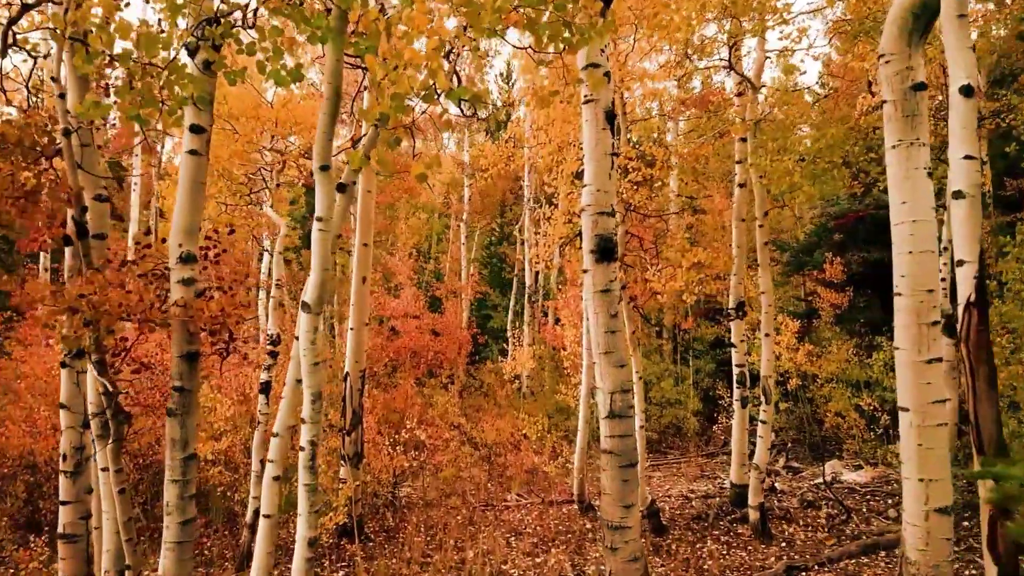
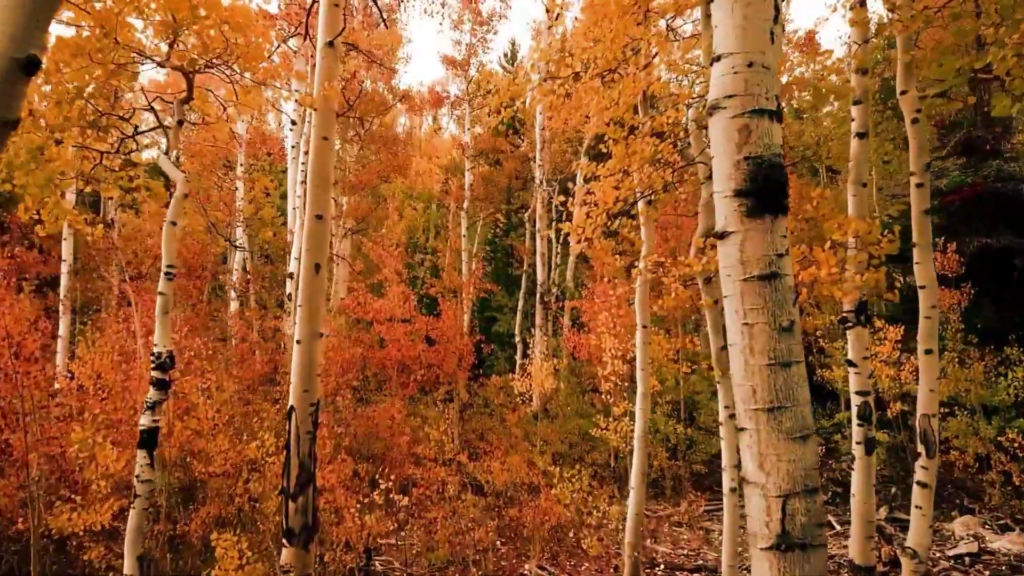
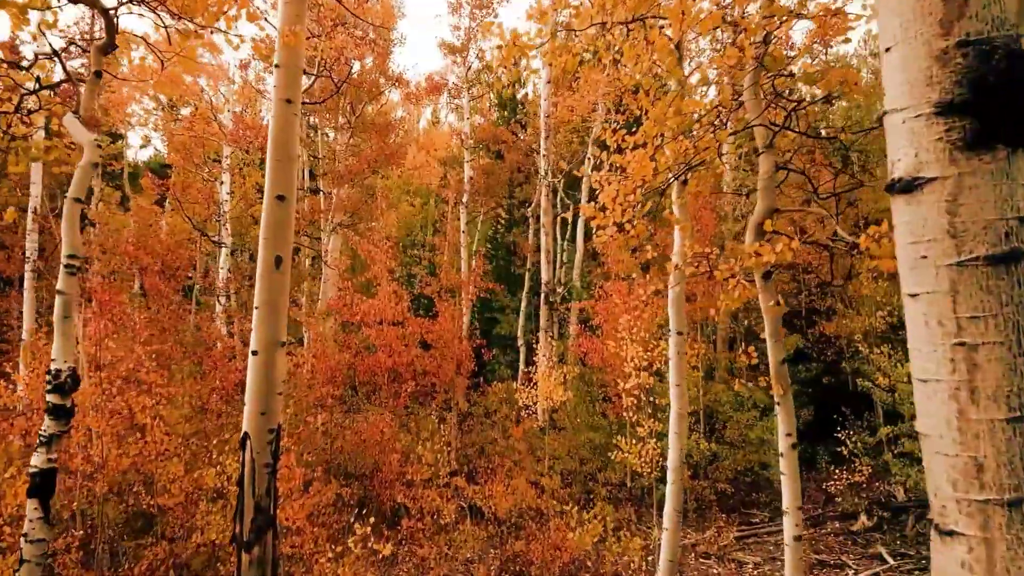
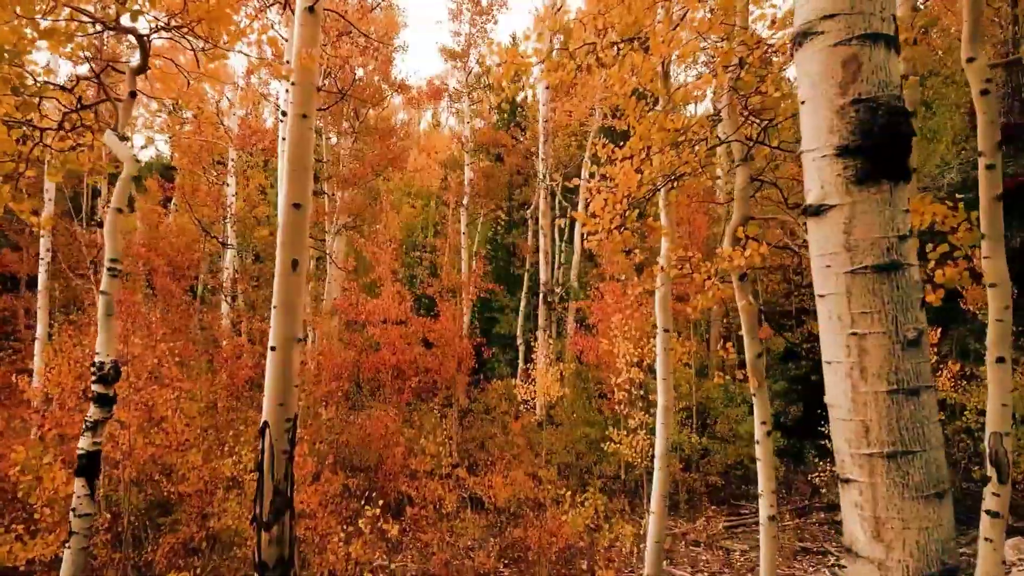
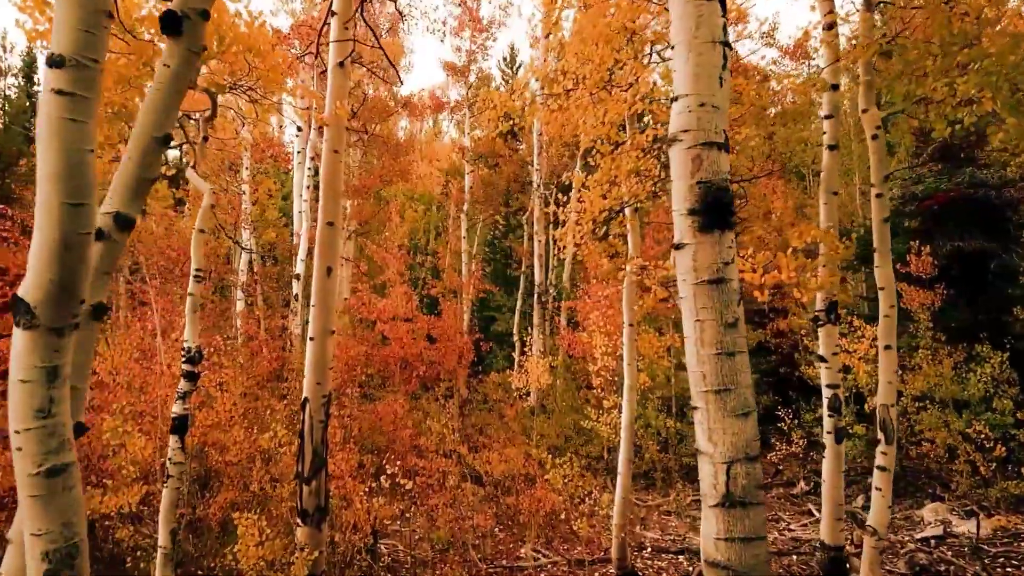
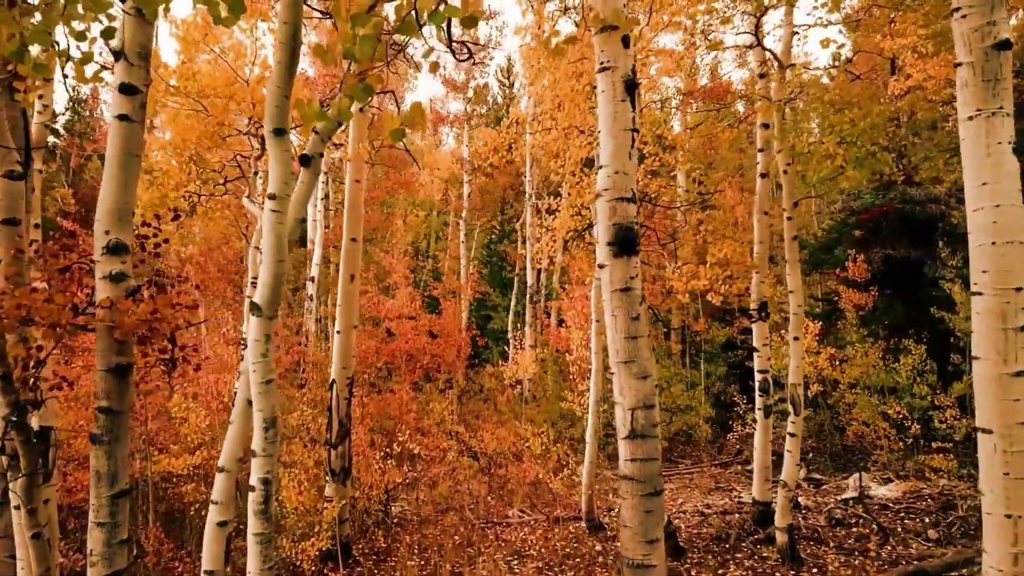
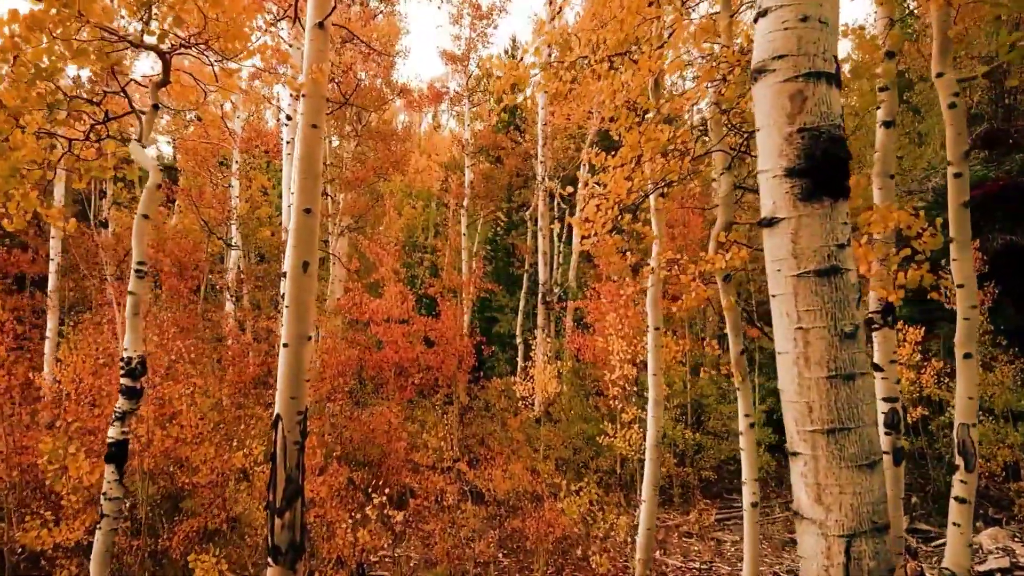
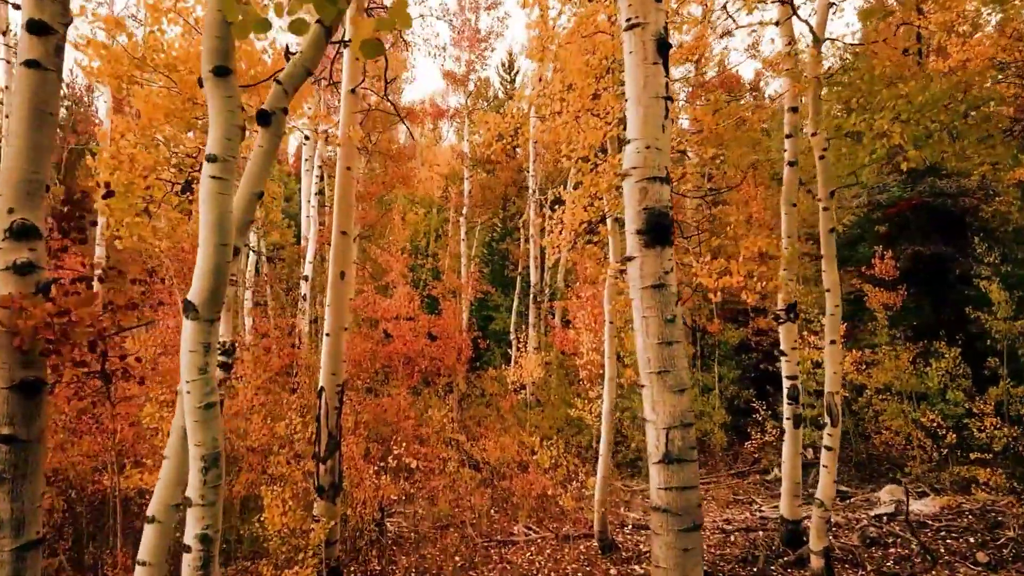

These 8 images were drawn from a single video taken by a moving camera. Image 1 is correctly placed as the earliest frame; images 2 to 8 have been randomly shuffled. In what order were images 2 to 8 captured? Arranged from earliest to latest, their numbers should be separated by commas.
6, 8, 5, 2, 7, 4, 3
